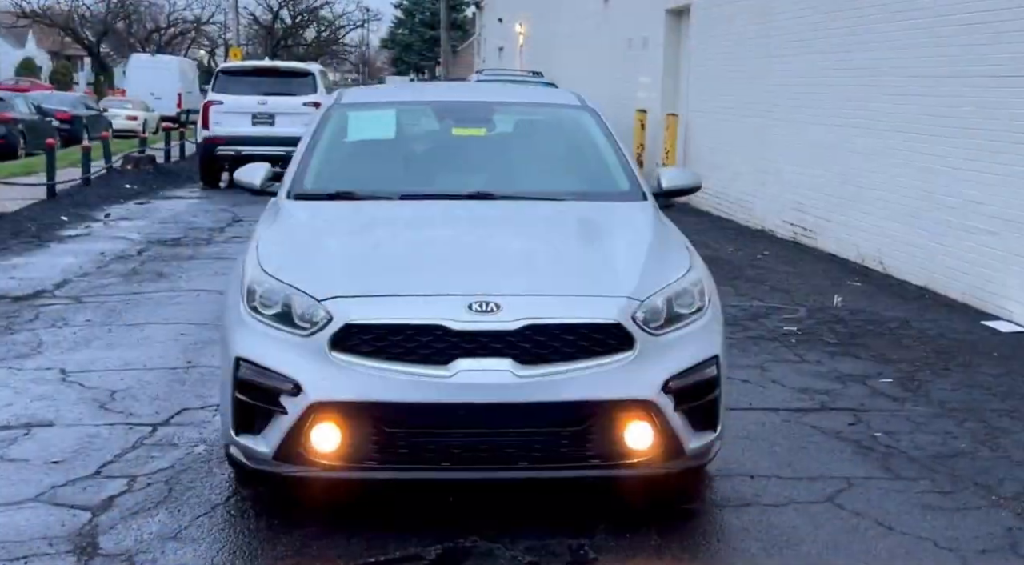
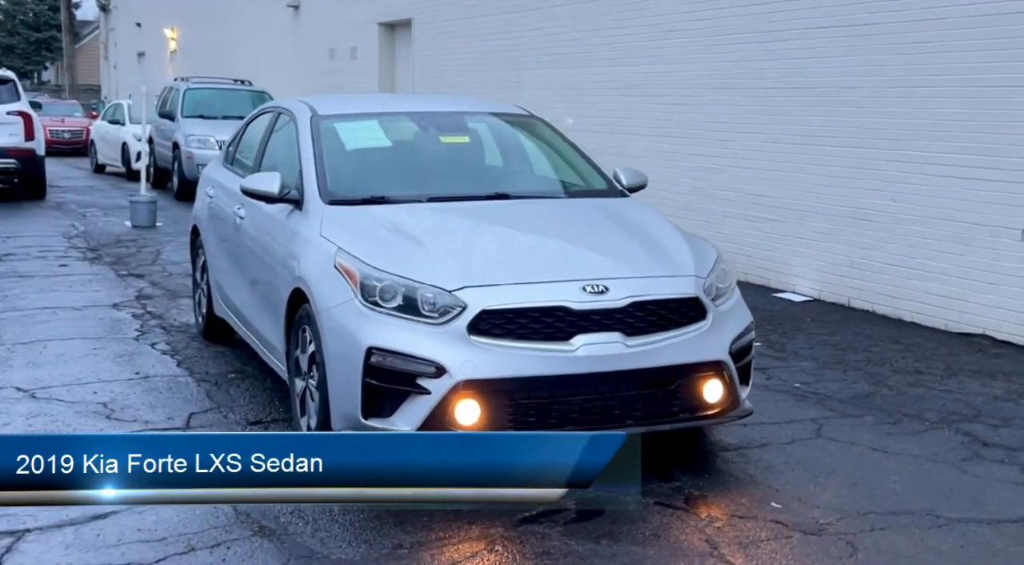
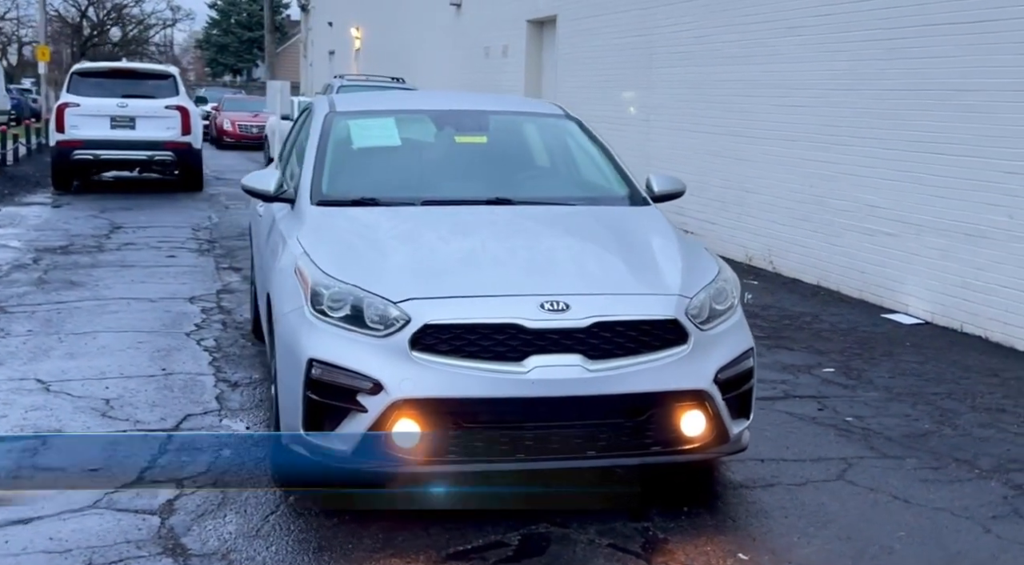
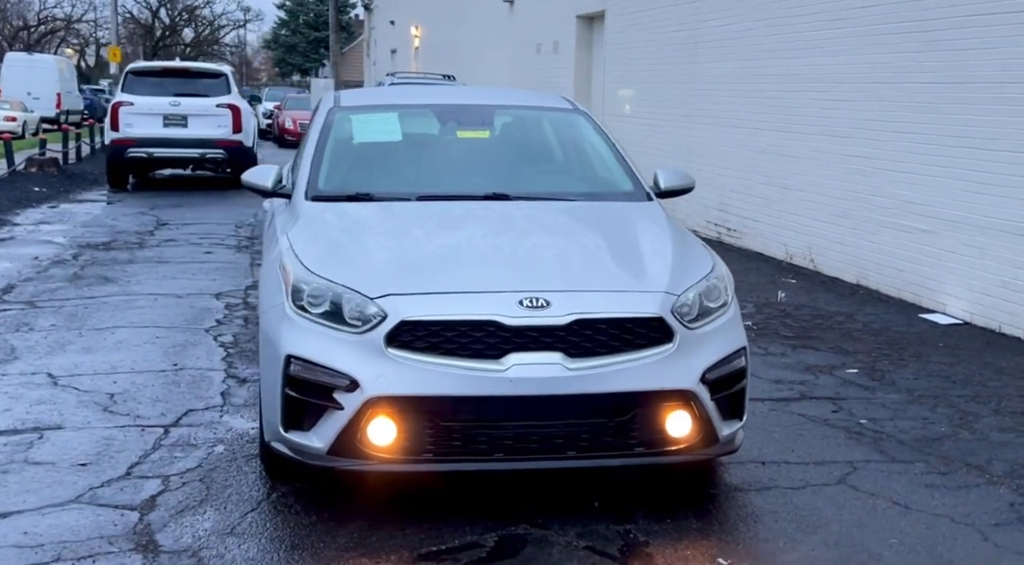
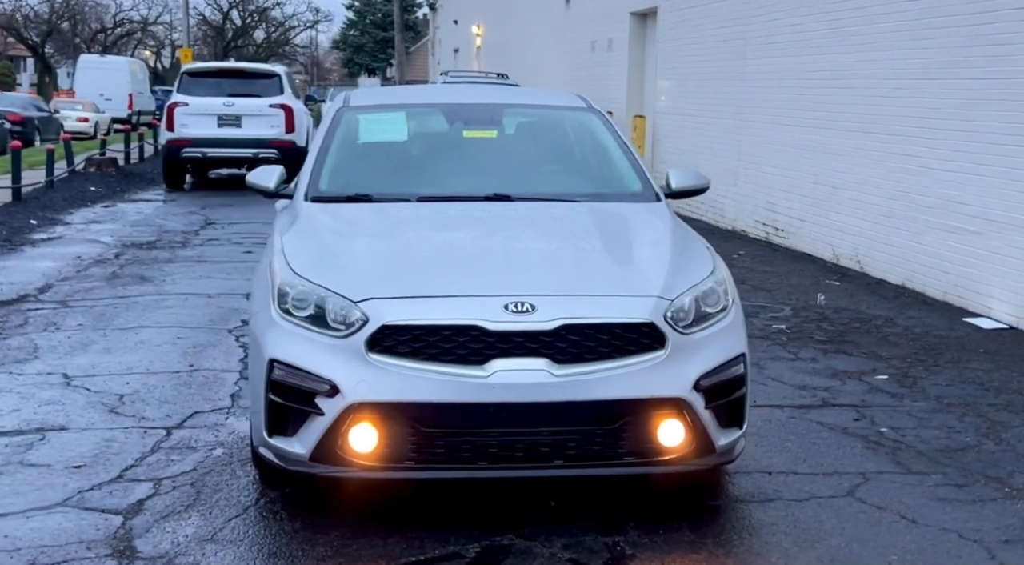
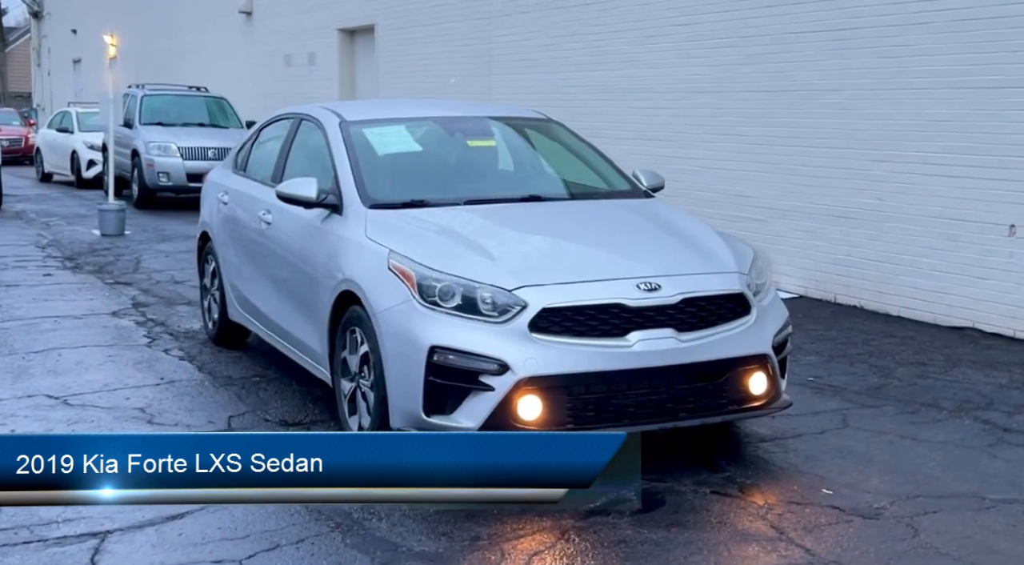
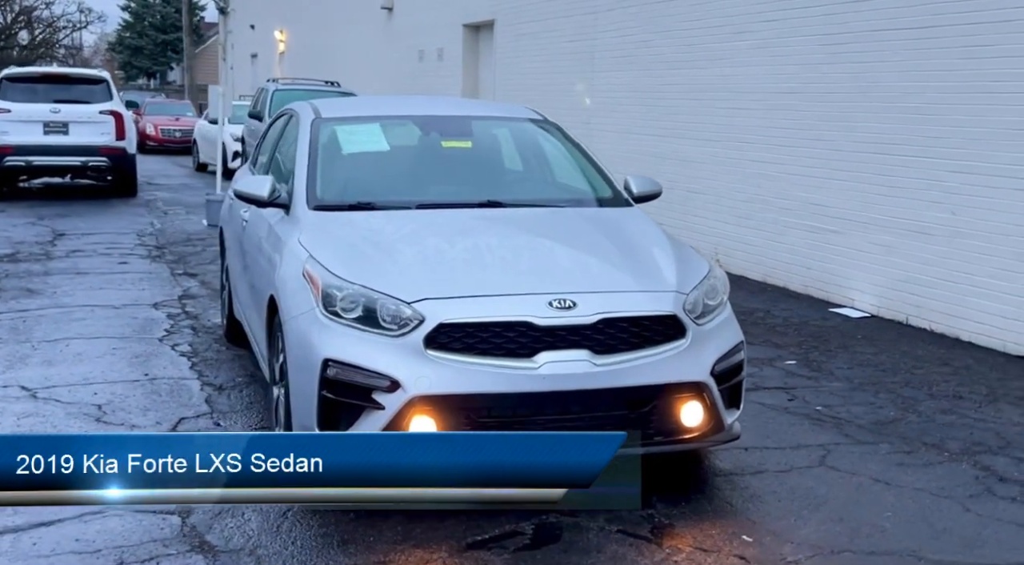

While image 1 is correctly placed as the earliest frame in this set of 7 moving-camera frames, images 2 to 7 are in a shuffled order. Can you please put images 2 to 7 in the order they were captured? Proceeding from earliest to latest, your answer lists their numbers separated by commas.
5, 4, 3, 7, 2, 6
